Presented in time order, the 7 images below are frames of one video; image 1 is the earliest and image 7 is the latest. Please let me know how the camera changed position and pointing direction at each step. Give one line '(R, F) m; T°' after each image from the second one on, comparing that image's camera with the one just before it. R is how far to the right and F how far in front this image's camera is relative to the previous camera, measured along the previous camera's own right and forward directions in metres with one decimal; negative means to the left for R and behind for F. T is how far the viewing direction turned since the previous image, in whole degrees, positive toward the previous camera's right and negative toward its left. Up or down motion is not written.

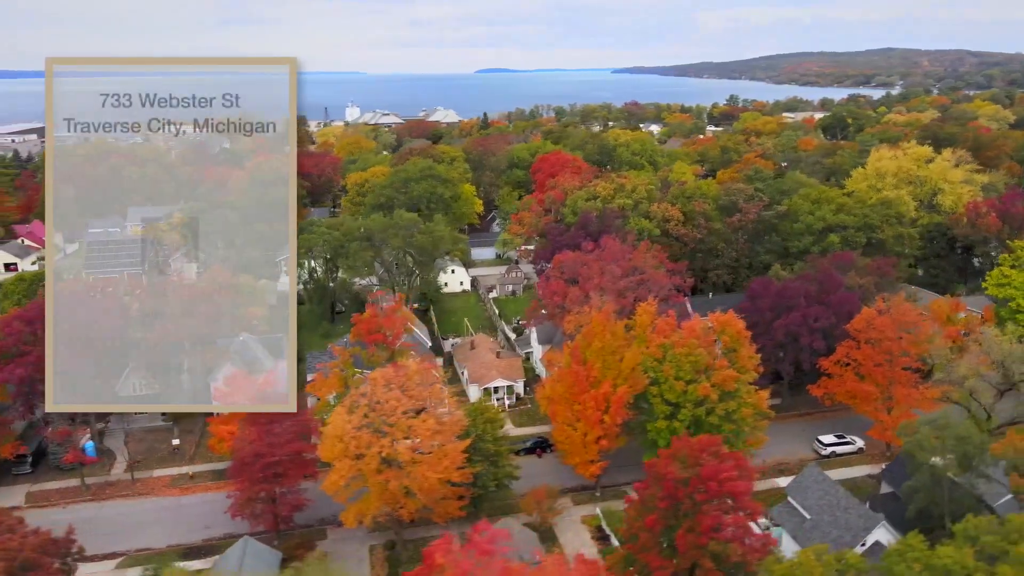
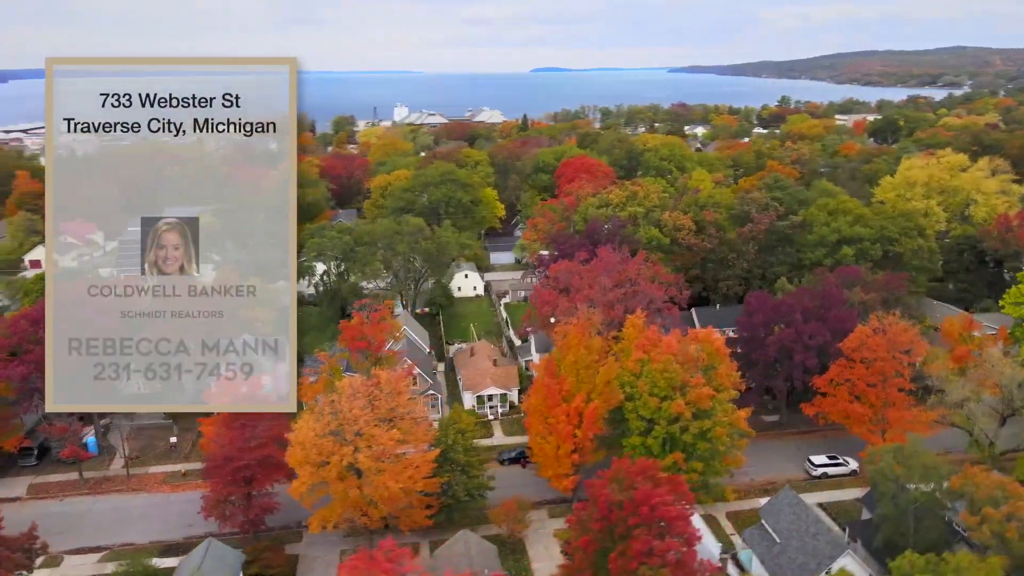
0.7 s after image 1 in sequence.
(+1.2, 0.0) m; -4°
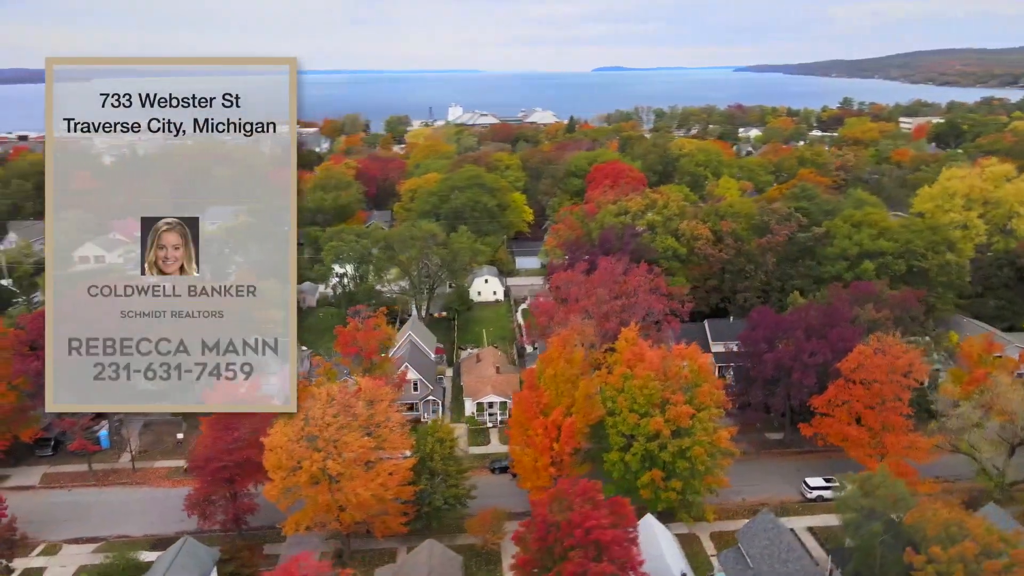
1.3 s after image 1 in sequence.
(+1.3, 0.0) m; -4°
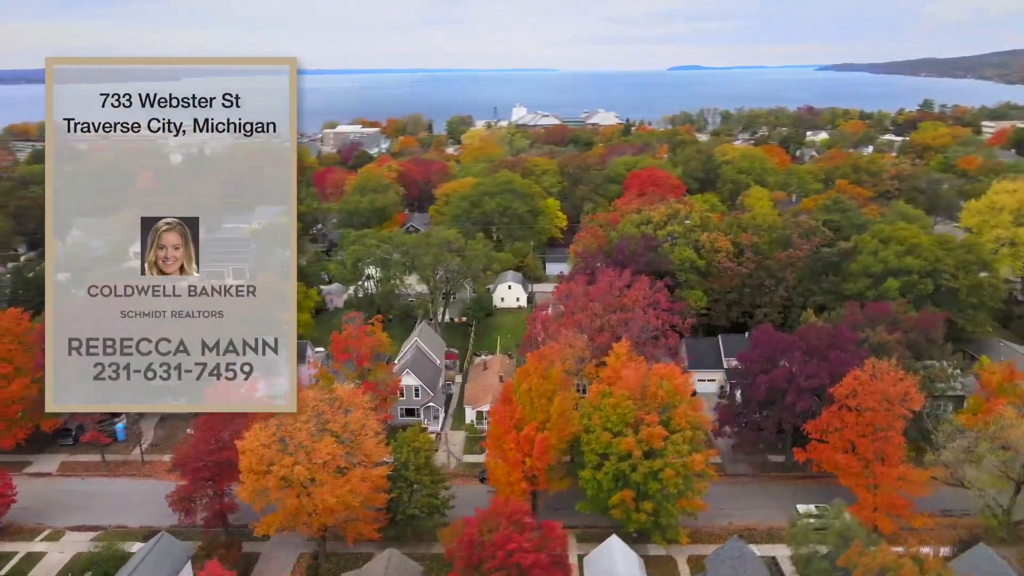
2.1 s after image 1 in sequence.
(+1.5, 0.0) m; -5°
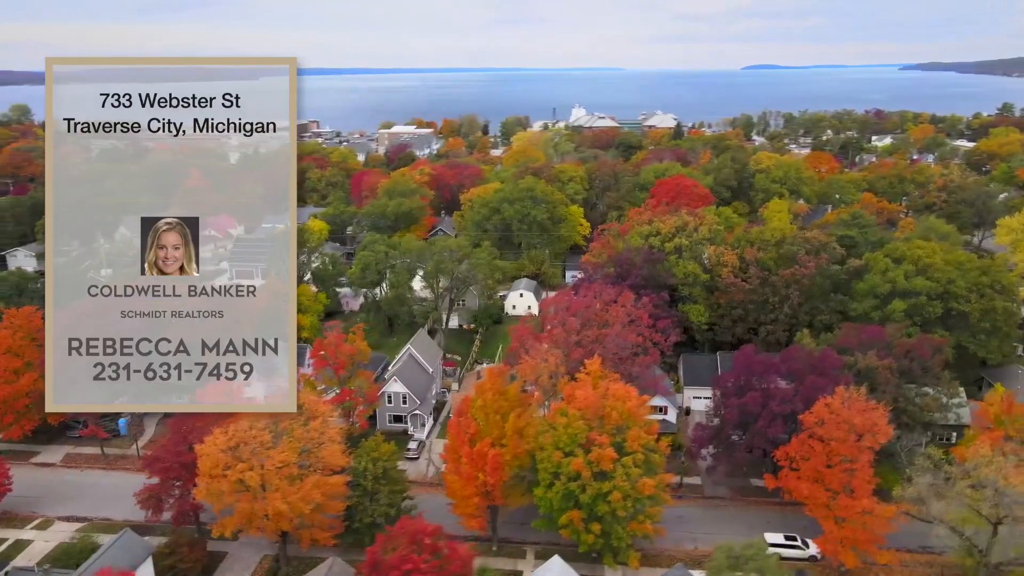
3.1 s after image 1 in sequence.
(+1.8, 0.0) m; -5°
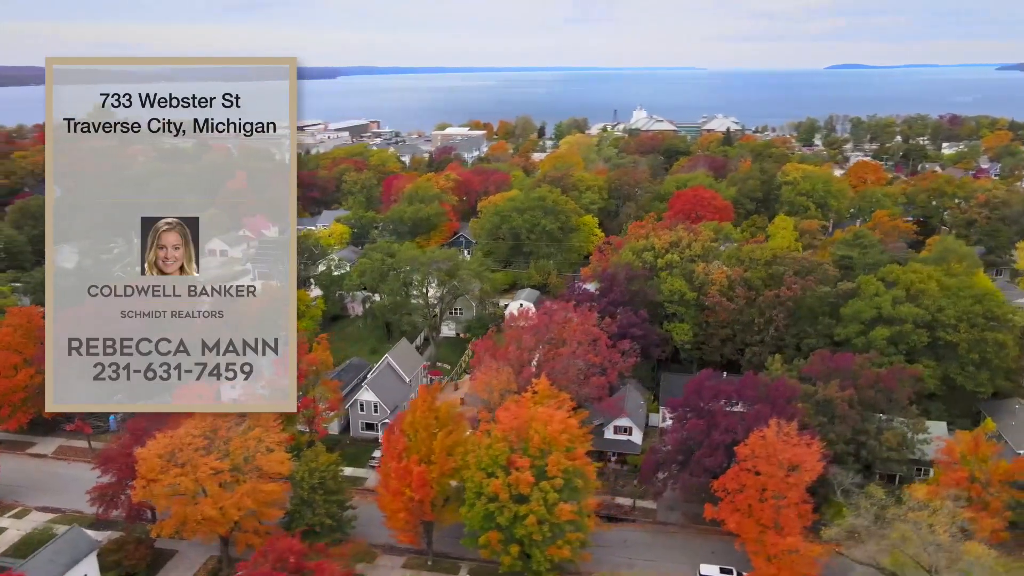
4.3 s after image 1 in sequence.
(+2.3, 0.0) m; -5°
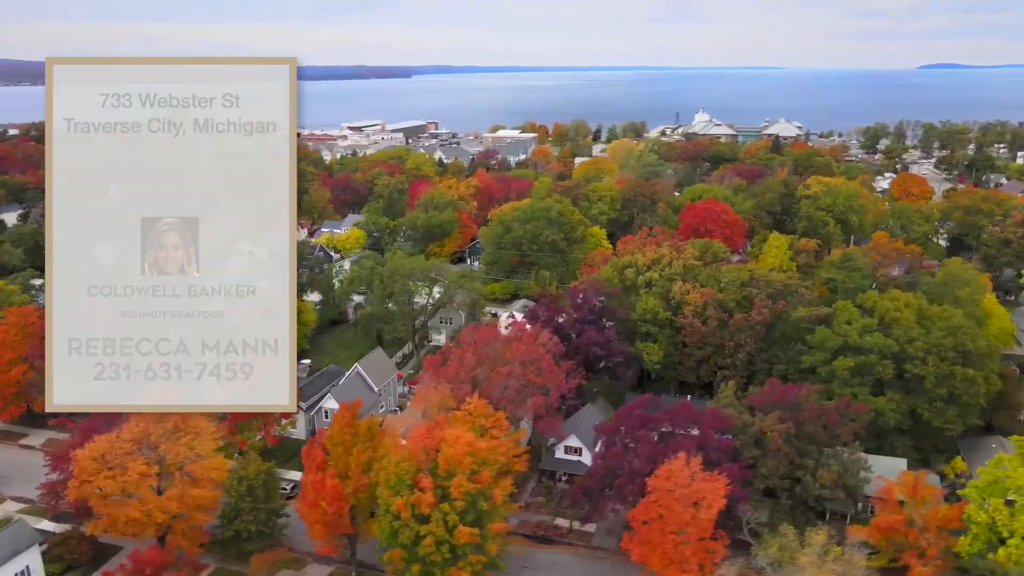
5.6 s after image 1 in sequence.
(+2.6, 0.0) m; -5°
